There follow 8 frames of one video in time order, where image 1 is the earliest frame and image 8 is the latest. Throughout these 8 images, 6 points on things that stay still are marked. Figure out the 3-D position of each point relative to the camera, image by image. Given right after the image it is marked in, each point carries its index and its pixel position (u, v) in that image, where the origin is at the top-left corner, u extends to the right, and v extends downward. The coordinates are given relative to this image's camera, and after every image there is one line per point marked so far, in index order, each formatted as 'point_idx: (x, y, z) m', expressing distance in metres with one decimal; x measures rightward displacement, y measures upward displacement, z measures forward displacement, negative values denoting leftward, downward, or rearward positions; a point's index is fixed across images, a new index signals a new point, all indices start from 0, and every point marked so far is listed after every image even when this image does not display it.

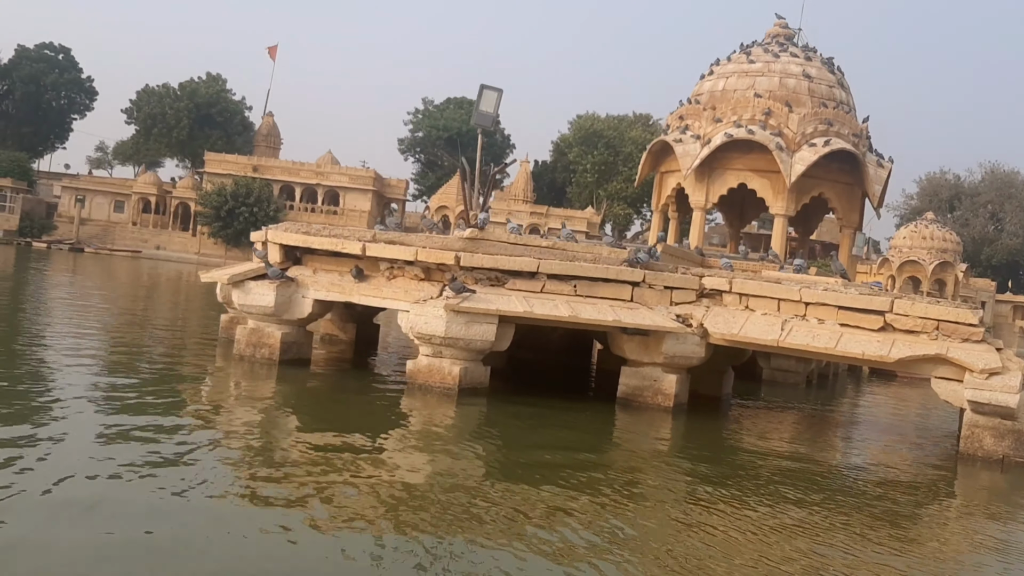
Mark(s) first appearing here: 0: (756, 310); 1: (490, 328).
0: (+2.9, -0.3, +10.7) m
1: (-0.2, -0.4, +9.7) m
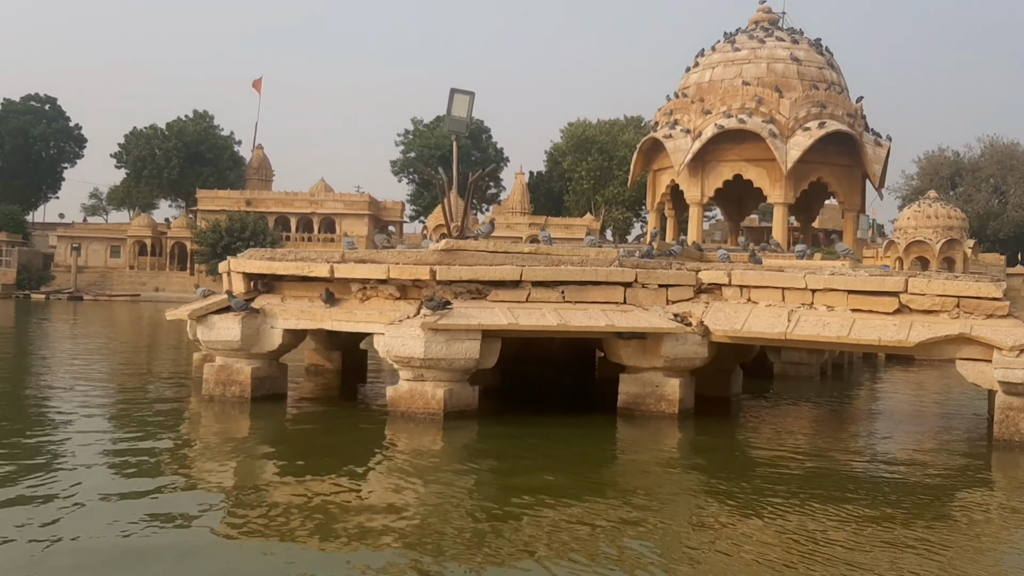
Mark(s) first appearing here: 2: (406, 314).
0: (+2.7, -0.2, +9.9) m
1: (-0.4, -0.6, +9.0) m
2: (-1.1, -0.3, +9.2) m
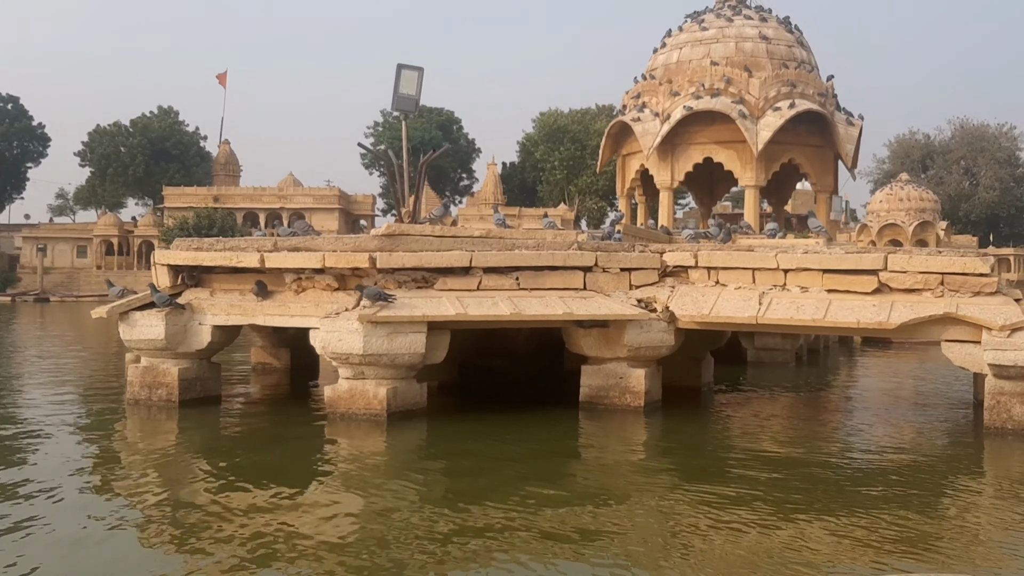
0: (+2.2, 0.0, +9.2) m
1: (-0.9, -0.5, +8.2) m
2: (-1.6, -0.2, +8.4) m
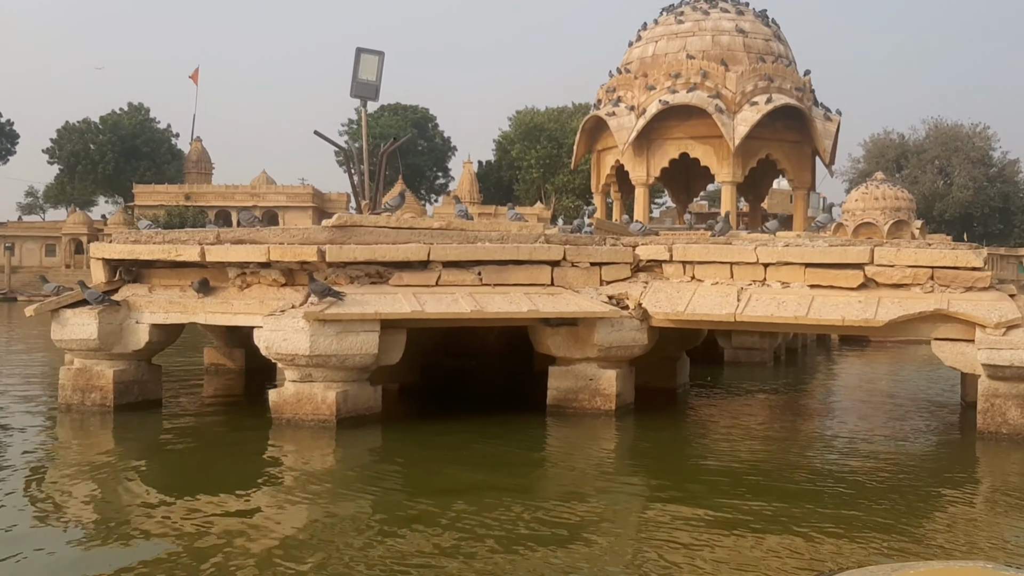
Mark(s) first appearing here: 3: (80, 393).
0: (+1.9, +0.1, +8.7) m
1: (-1.2, -0.4, +7.6) m
2: (-1.9, -0.1, +7.8) m
3: (-4.2, -1.0, +8.8) m
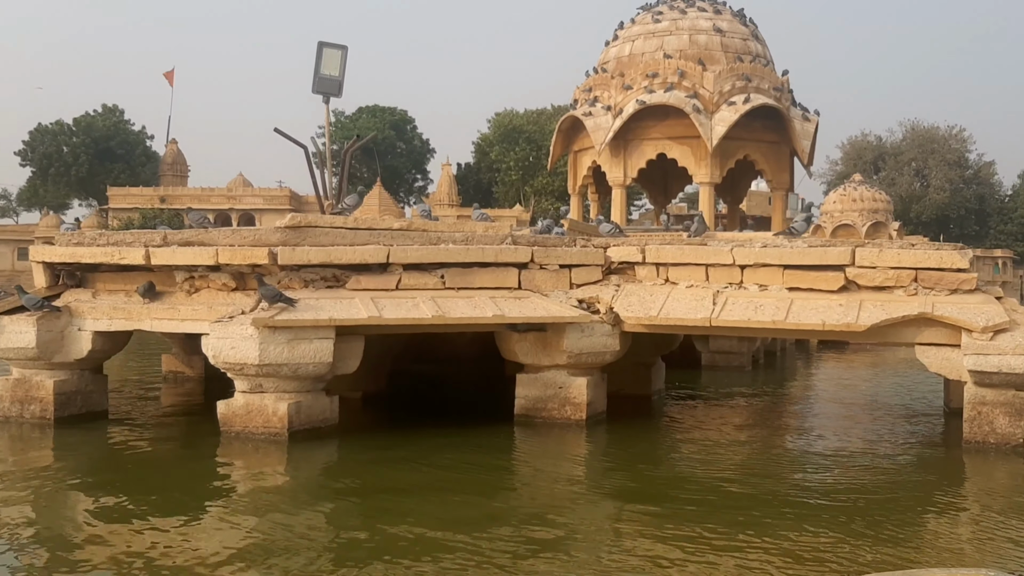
0: (+1.5, 0.0, +8.3) m
1: (-1.5, -0.5, +7.2) m
2: (-2.2, -0.2, +7.3) m
3: (-4.5, -1.1, +8.3) m
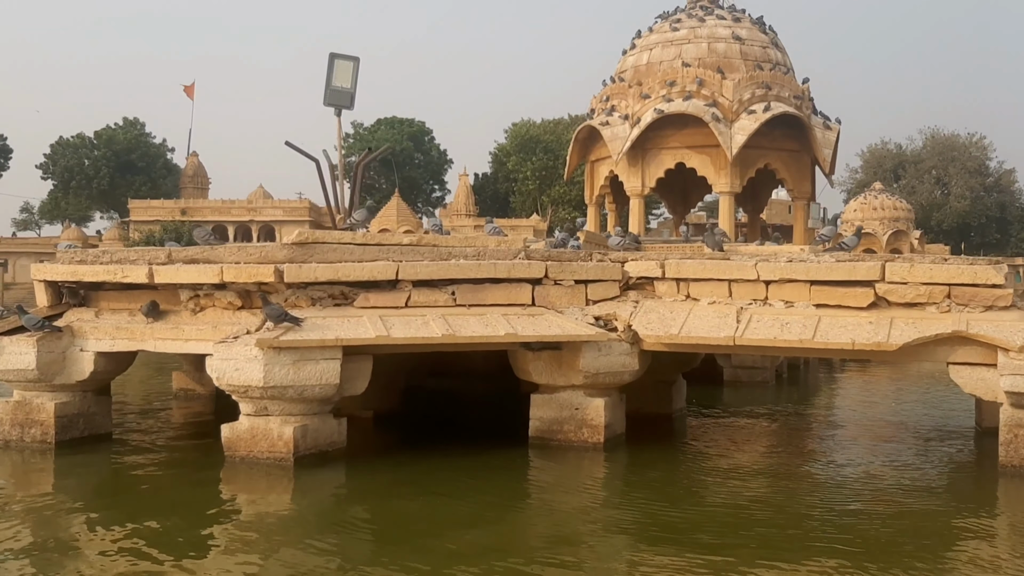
0: (+1.7, -0.1, +8.0) m
1: (-1.4, -0.6, +6.9) m
2: (-2.1, -0.3, +7.1) m
3: (-4.4, -1.3, +8.1) m
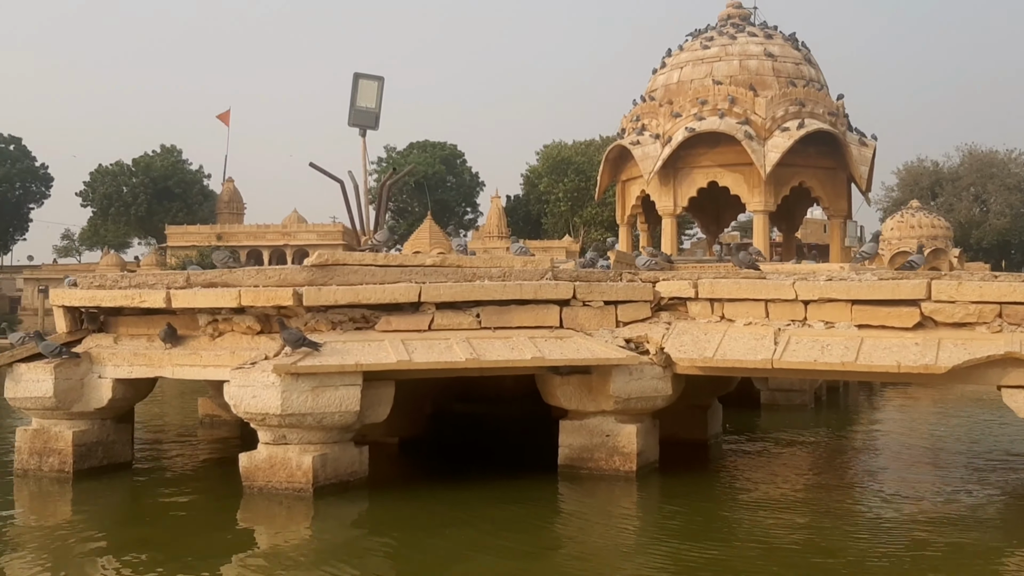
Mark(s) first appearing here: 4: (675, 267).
0: (+1.9, -0.3, +7.6) m
1: (-1.2, -0.8, +6.7) m
2: (-1.9, -0.5, +6.9) m
3: (-4.1, -1.5, +7.9) m
4: (+1.9, +0.2, +10.4) m
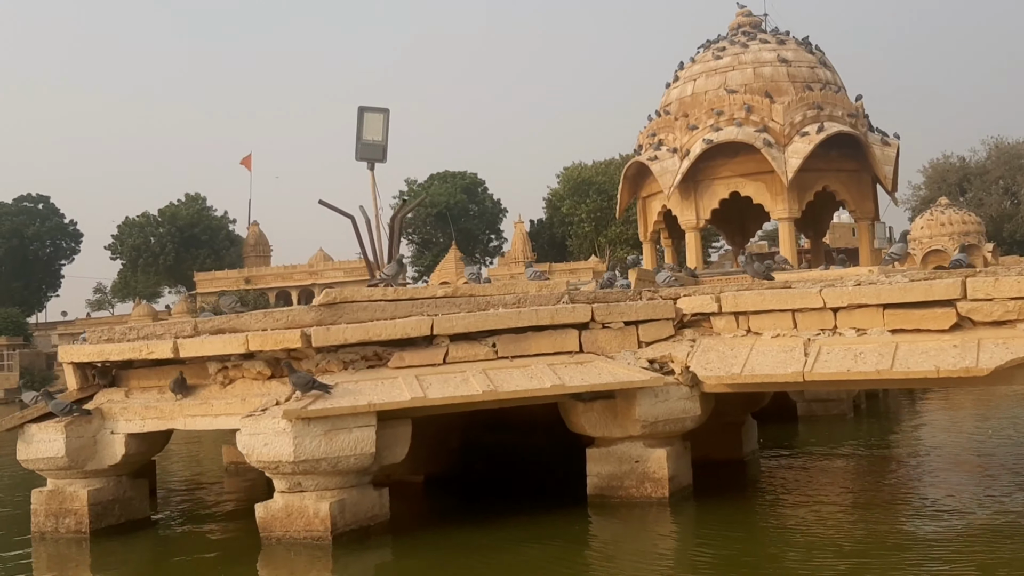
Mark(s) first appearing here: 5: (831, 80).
0: (+2.1, -0.4, +7.3) m
1: (-1.0, -1.0, +6.5) m
2: (-1.8, -0.8, +6.7) m
3: (-3.9, -2.0, +7.8) m
4: (+2.1, +0.1, +10.0) m
5: (+6.7, +4.4, +18.9) m
